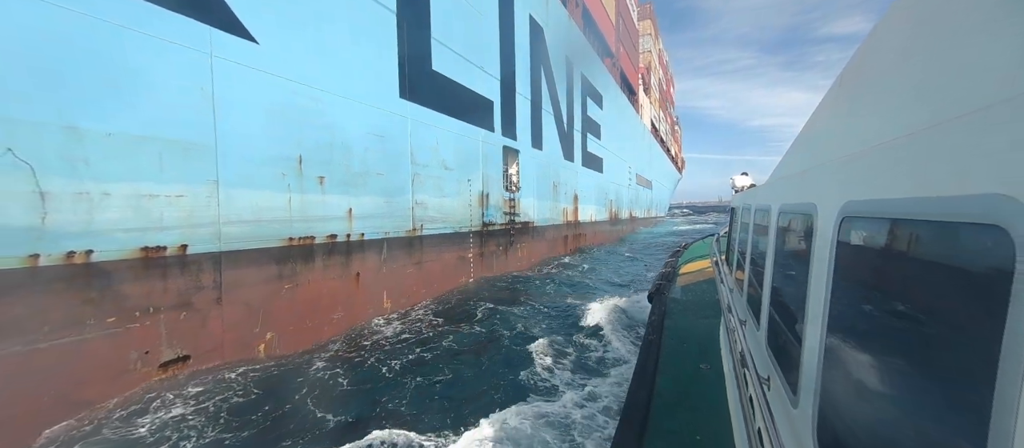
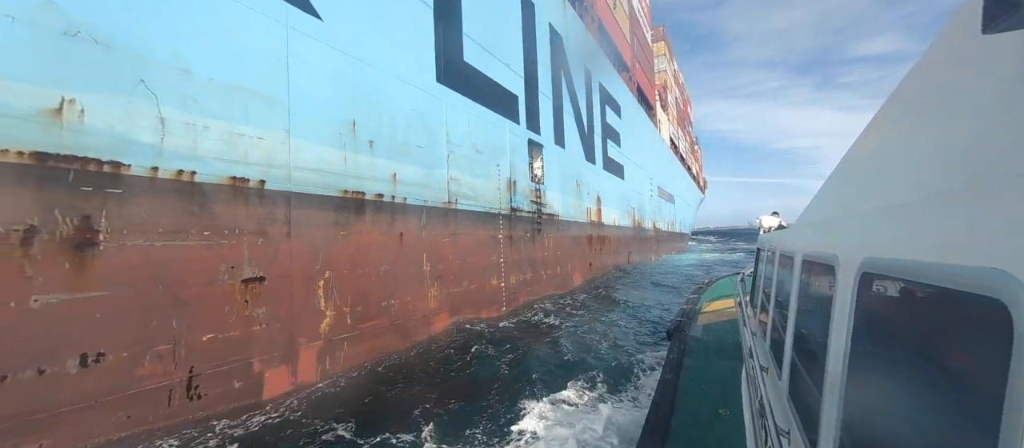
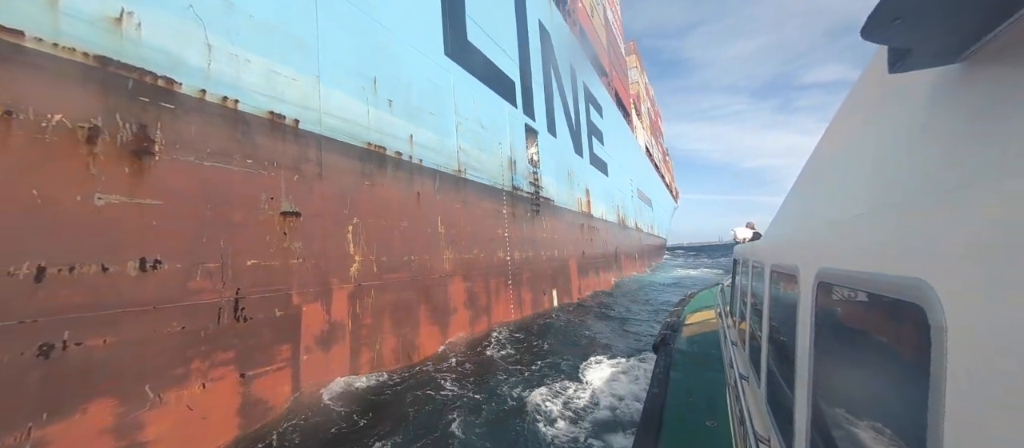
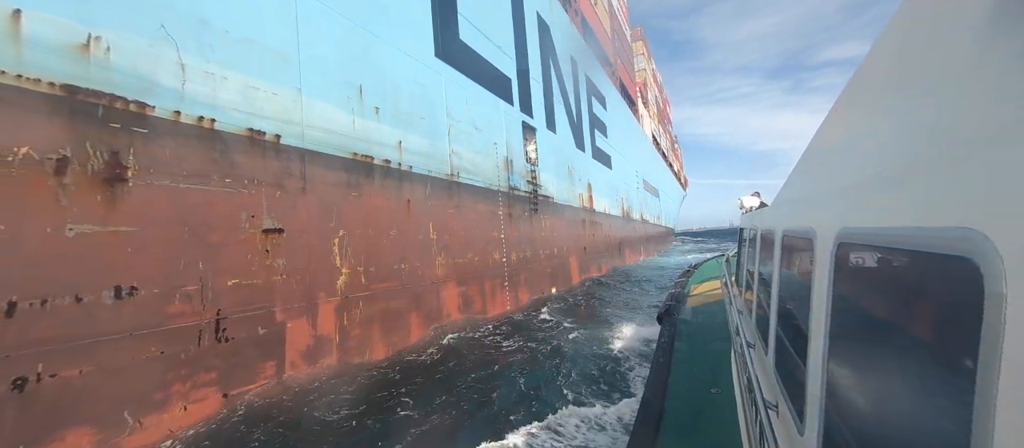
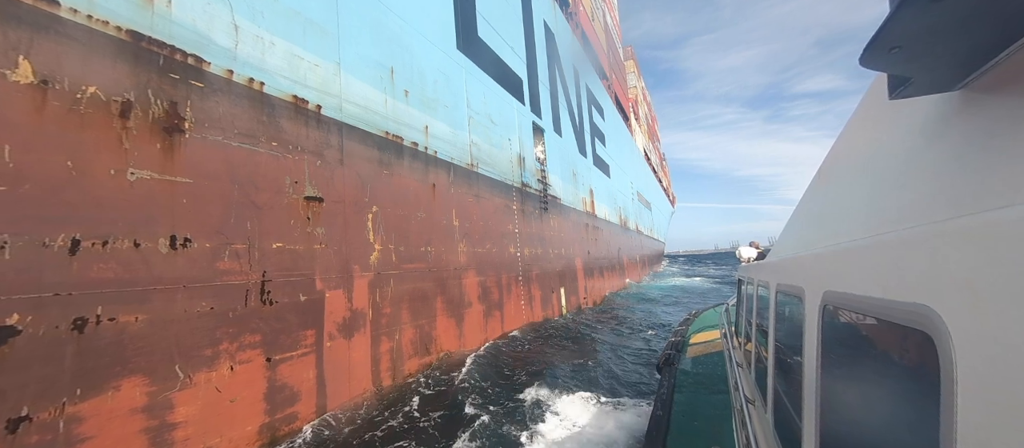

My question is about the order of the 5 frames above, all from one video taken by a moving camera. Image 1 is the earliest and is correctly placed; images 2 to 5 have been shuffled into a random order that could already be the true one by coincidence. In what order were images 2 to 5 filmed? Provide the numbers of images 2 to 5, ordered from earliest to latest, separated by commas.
2, 4, 3, 5
